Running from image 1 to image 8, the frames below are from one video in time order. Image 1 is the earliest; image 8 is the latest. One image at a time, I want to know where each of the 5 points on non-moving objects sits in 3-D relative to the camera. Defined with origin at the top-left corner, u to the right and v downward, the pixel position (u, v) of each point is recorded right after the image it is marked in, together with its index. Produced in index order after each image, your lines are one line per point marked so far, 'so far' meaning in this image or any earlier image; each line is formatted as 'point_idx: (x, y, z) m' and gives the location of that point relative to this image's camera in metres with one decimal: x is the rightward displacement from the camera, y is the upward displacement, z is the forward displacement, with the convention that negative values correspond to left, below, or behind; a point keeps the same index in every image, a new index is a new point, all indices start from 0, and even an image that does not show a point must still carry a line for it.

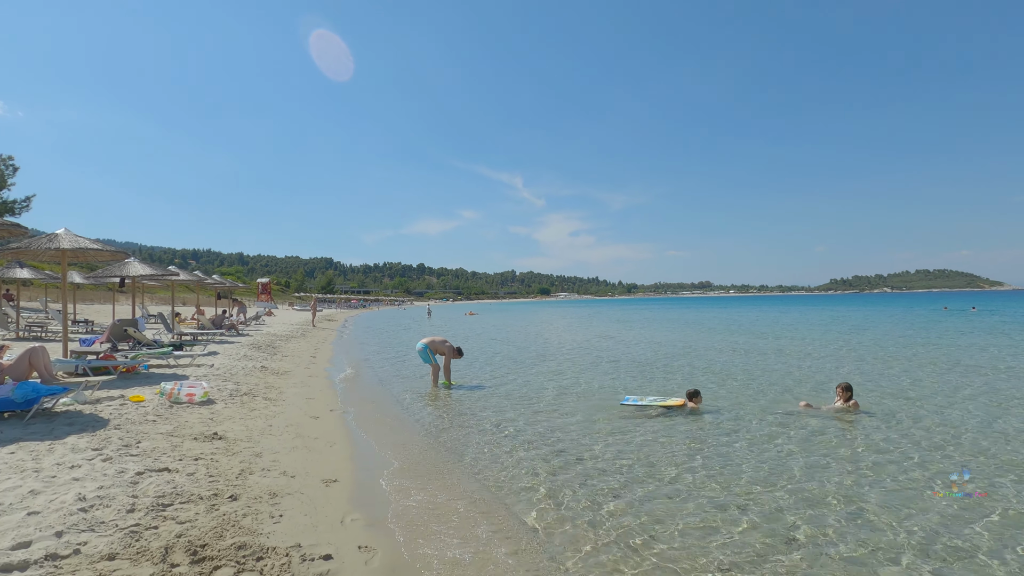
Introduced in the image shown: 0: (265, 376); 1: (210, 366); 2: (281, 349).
0: (-5.2, -1.9, +11.0) m
1: (-6.7, -1.7, +11.5) m
2: (-7.3, -1.9, +16.6) m
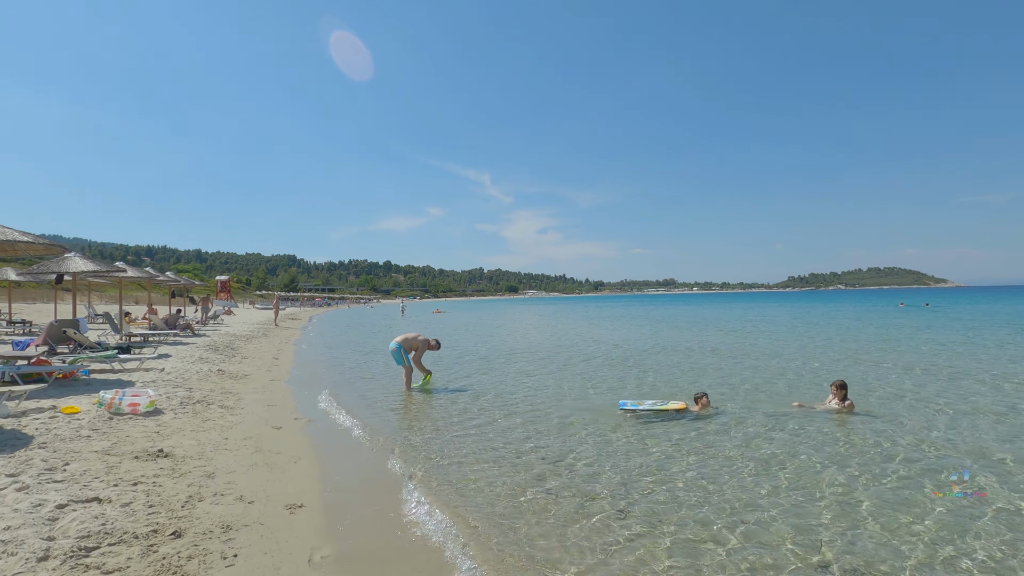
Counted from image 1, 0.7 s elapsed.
0: (-5.6, -1.8, +10.1) m
1: (-7.1, -1.7, +10.6) m
2: (-8.1, -1.9, +15.6) m
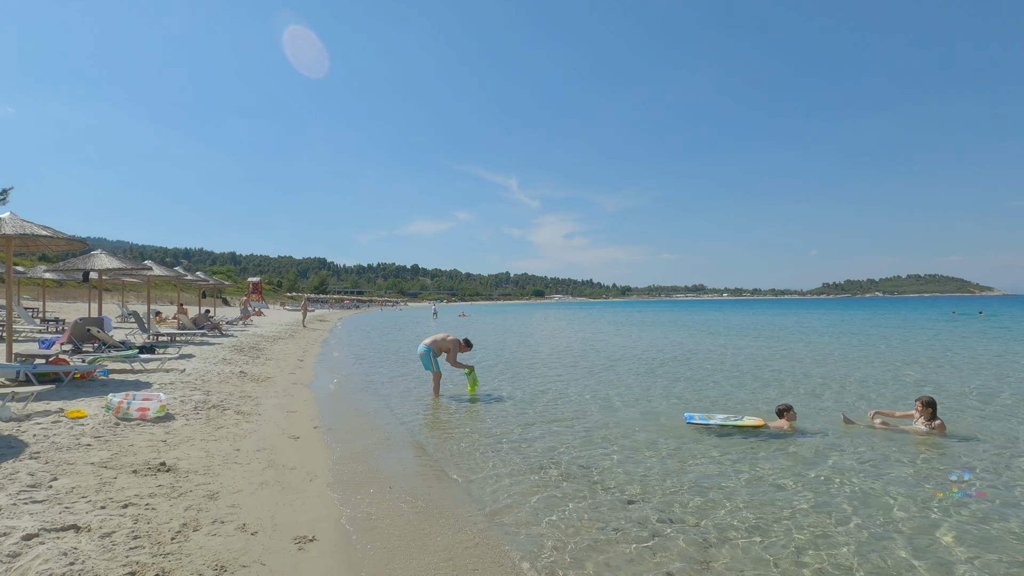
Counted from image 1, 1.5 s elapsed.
0: (-4.9, -1.8, +9.6) m
1: (-6.4, -1.6, +10.2) m
2: (-7.2, -1.9, +15.3) m
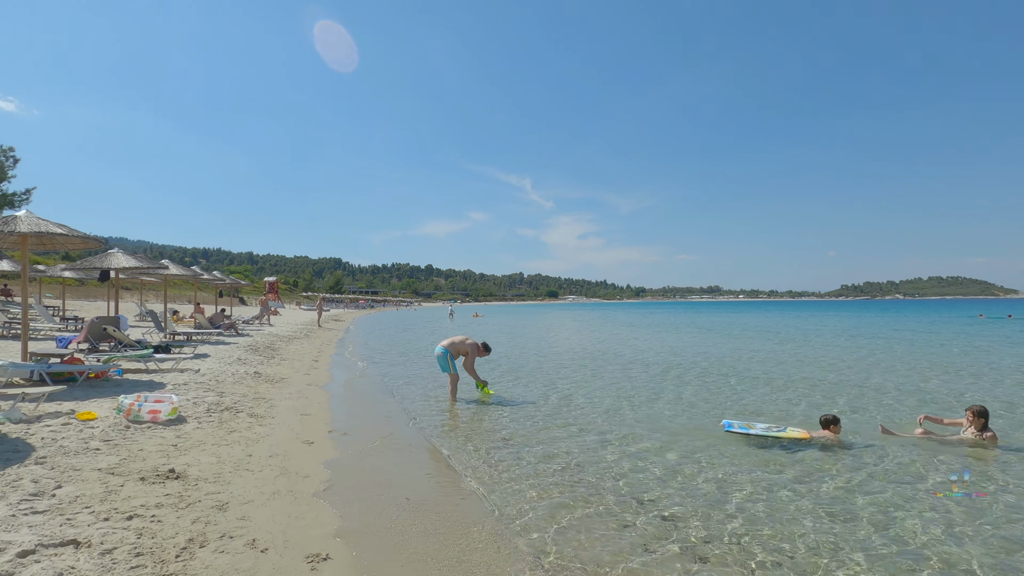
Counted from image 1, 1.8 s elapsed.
0: (-4.6, -1.8, +9.5) m
1: (-6.1, -1.6, +10.1) m
2: (-6.7, -1.8, +15.2) m
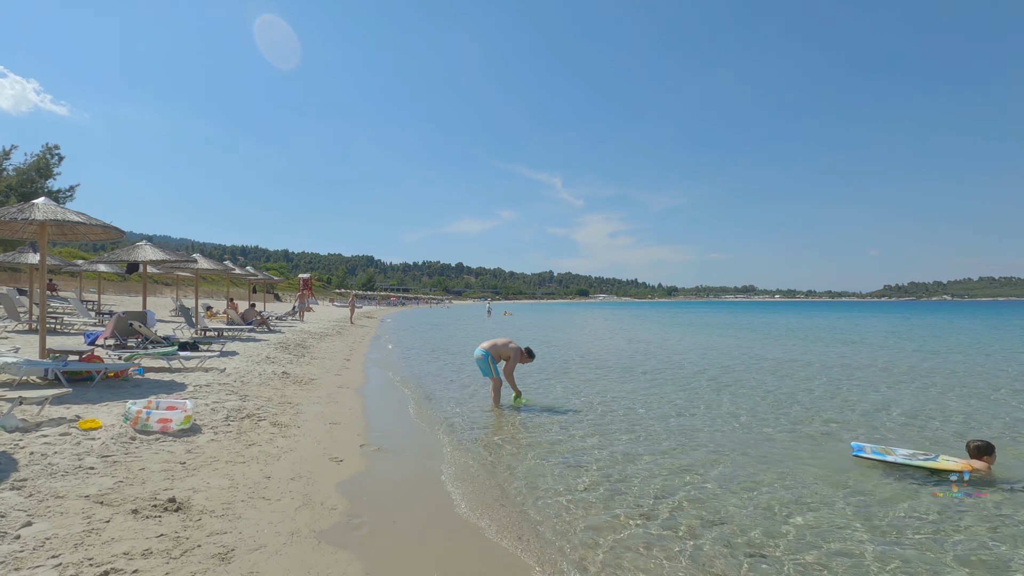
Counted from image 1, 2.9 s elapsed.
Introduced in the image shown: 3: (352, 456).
0: (-3.8, -1.6, +8.7) m
1: (-5.3, -1.5, +9.4) m
2: (-5.5, -1.7, +14.5) m
3: (-1.7, -1.7, +5.4) m
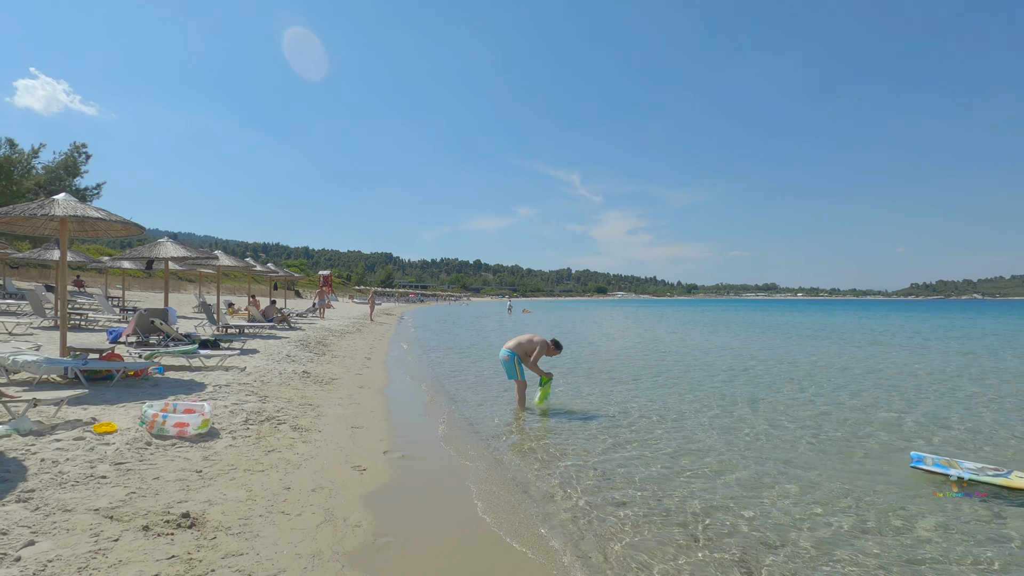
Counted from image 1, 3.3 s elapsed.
0: (-3.4, -1.6, +8.5) m
1: (-4.8, -1.5, +9.2) m
2: (-4.9, -1.6, +14.4) m
3: (-1.3, -1.7, +5.1) m
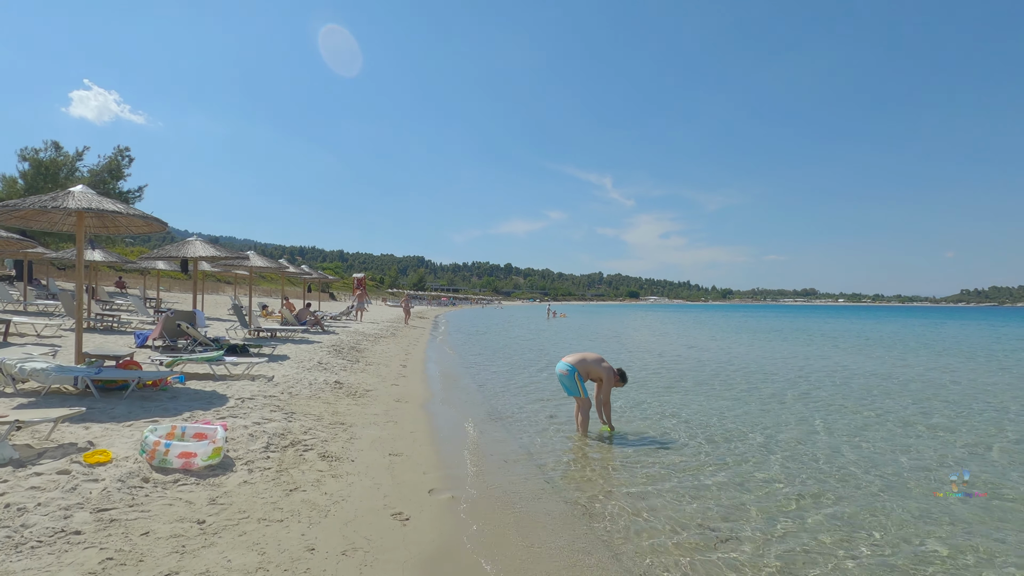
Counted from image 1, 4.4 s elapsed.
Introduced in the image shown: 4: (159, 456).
0: (-2.6, -1.6, +7.6) m
1: (-3.9, -1.5, +8.4) m
2: (-3.8, -1.7, +13.5) m
3: (-0.7, -1.7, +4.1) m
4: (-2.8, -1.3, +4.2) m
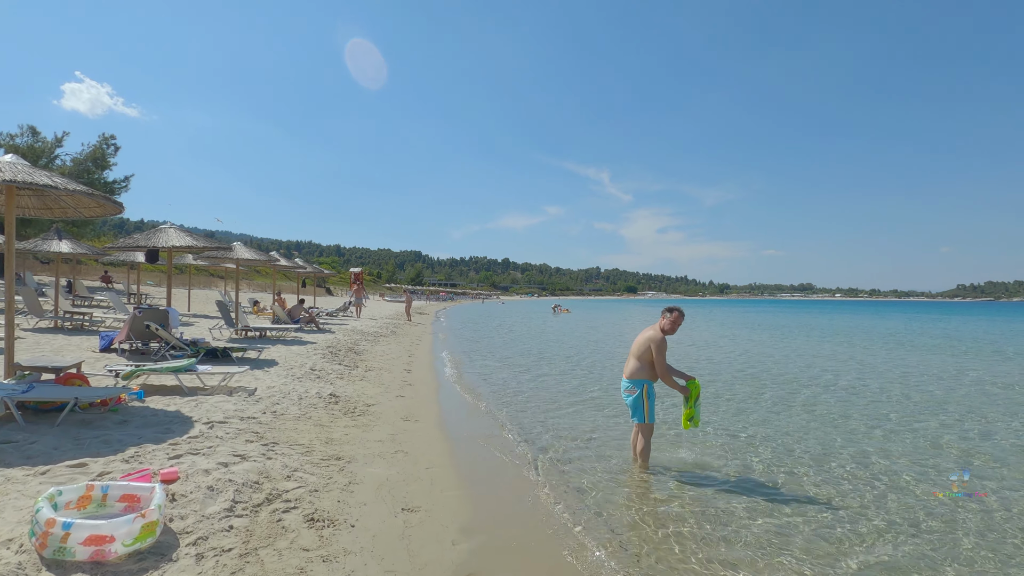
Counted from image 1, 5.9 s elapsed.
0: (-2.1, -1.6, +6.2) m
1: (-3.5, -1.4, +6.9) m
2: (-3.4, -1.6, +12.1) m
3: (-0.3, -1.7, +2.7) m
4: (-2.3, -1.3, +2.7) m
